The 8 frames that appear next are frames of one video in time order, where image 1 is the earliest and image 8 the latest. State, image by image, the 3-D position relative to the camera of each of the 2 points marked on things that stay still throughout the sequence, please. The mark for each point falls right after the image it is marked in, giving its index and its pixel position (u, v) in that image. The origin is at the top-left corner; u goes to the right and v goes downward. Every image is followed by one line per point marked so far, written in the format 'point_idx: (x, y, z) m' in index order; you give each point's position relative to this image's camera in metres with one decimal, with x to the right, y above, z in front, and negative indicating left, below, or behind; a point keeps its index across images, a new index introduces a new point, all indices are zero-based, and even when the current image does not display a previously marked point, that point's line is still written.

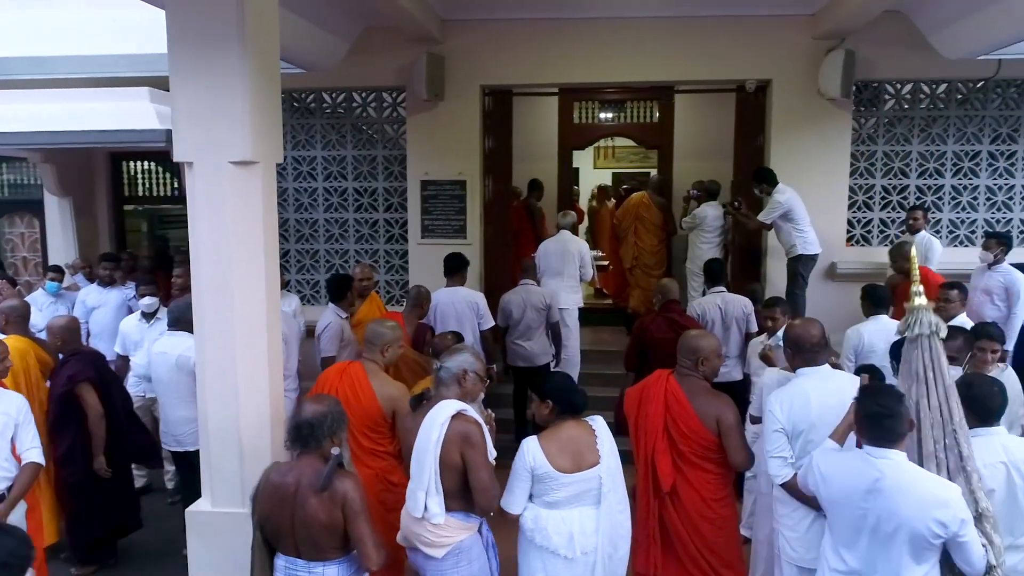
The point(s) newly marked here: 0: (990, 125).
0: (+4.1, +1.4, +6.3) m
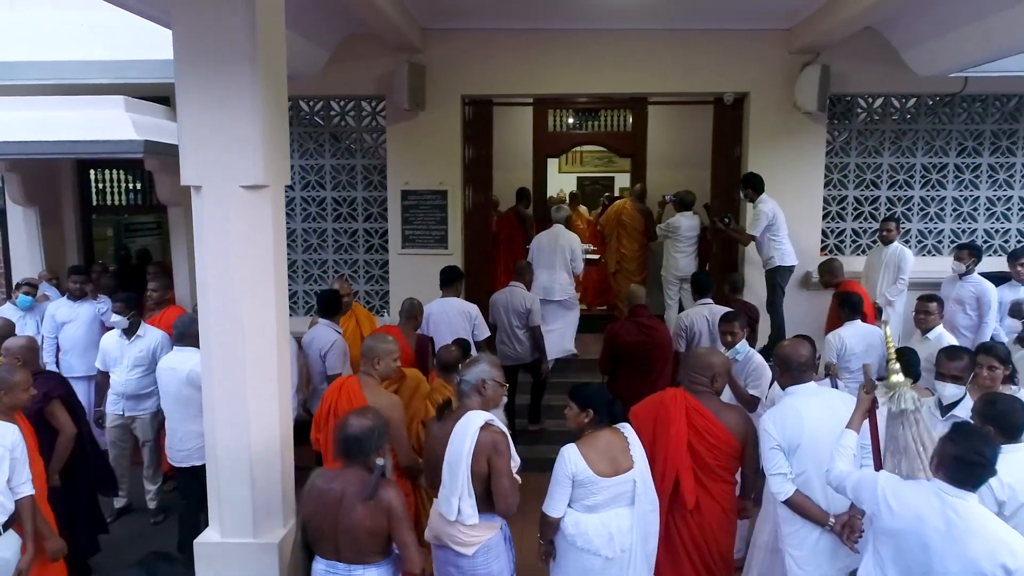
0: (+3.9, +1.3, +6.5) m
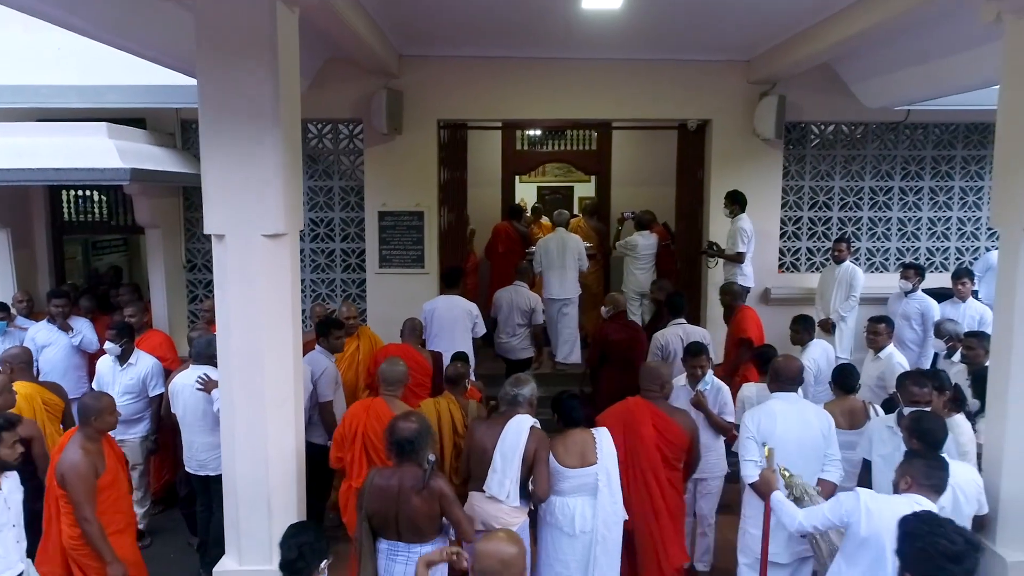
0: (+3.7, +1.2, +7.0) m
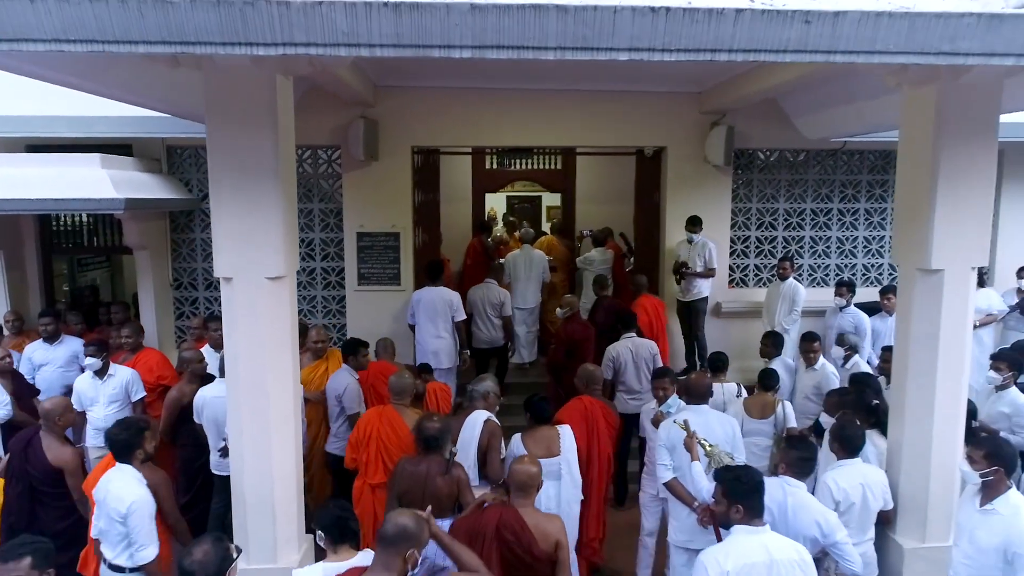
0: (+3.4, +1.0, +7.7) m
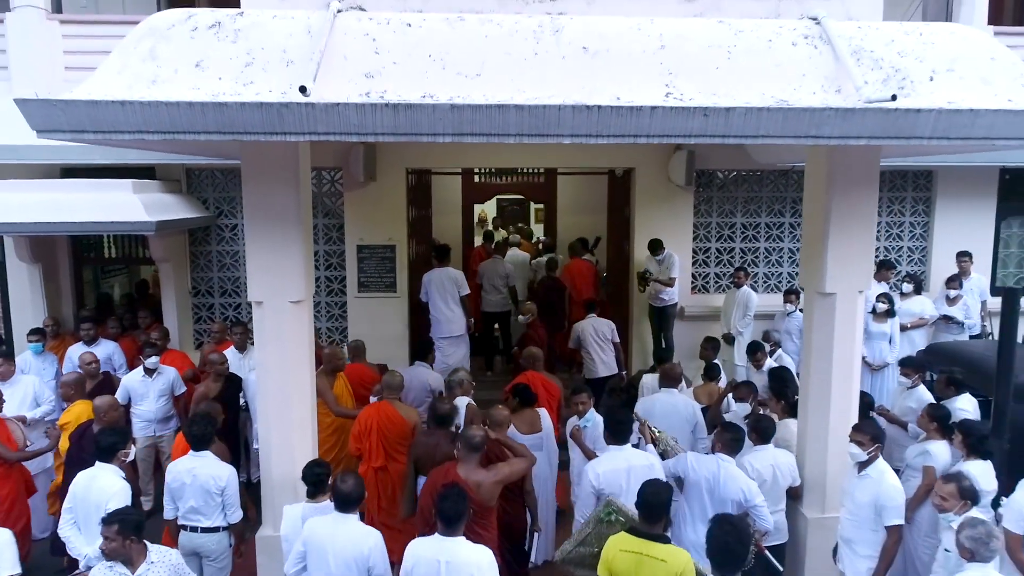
0: (+3.2, +1.0, +8.5) m
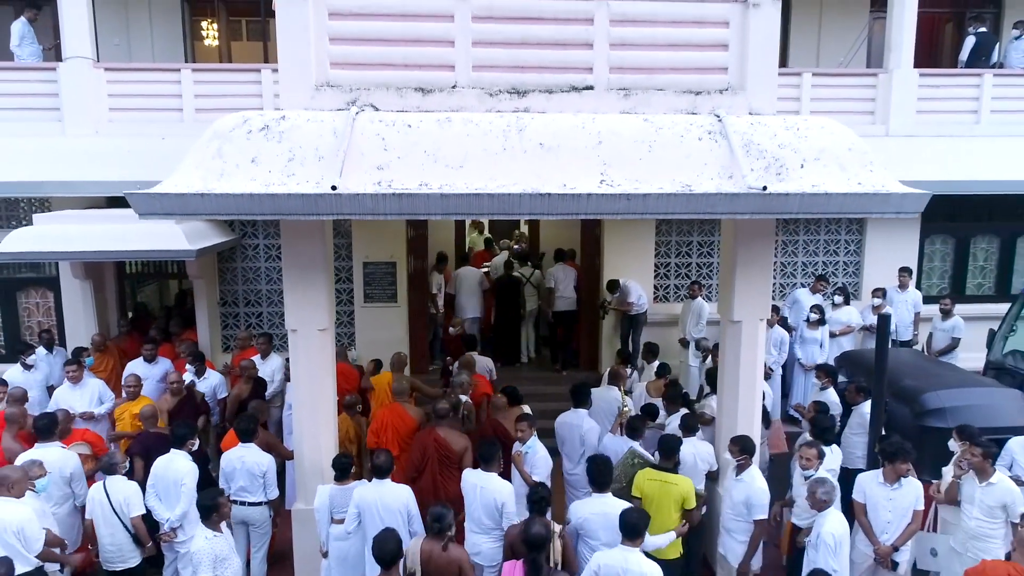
0: (+3.0, +0.8, +9.8) m
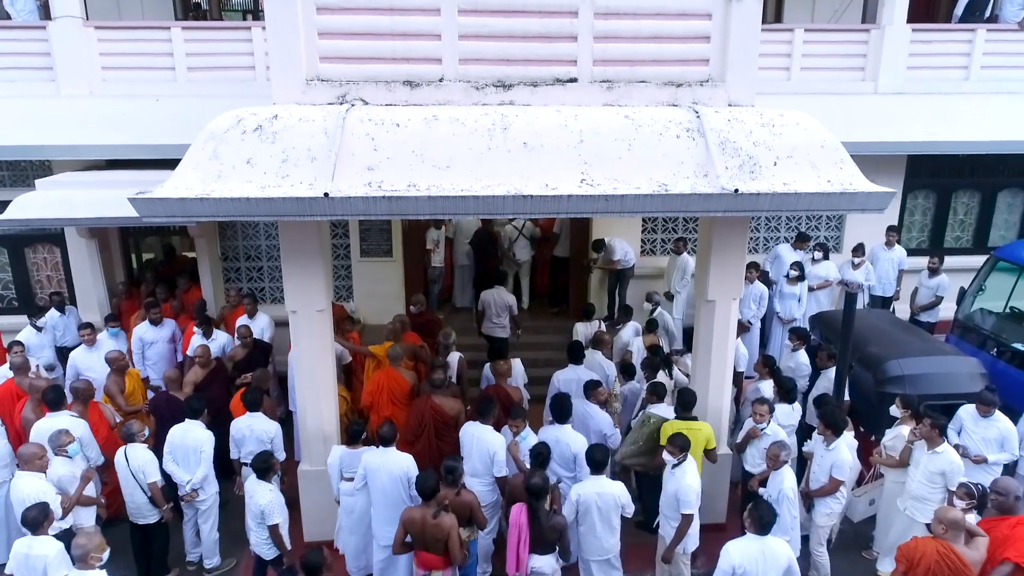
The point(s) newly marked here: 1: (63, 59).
0: (+2.9, +1.5, +10.0) m
1: (-5.4, +2.7, +8.8) m
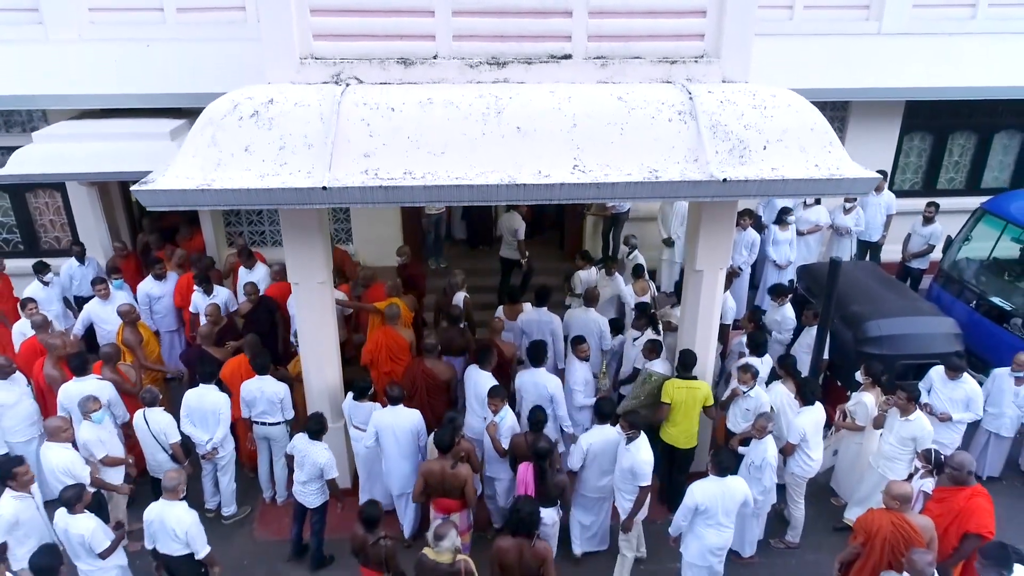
0: (+2.9, +2.2, +10.0) m
1: (-5.4, +3.3, +8.6) m
